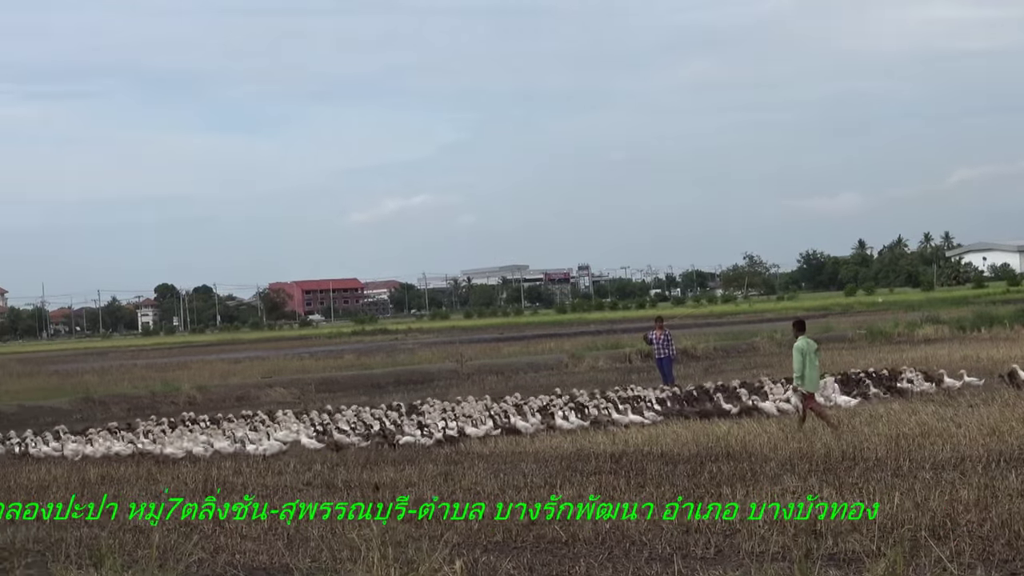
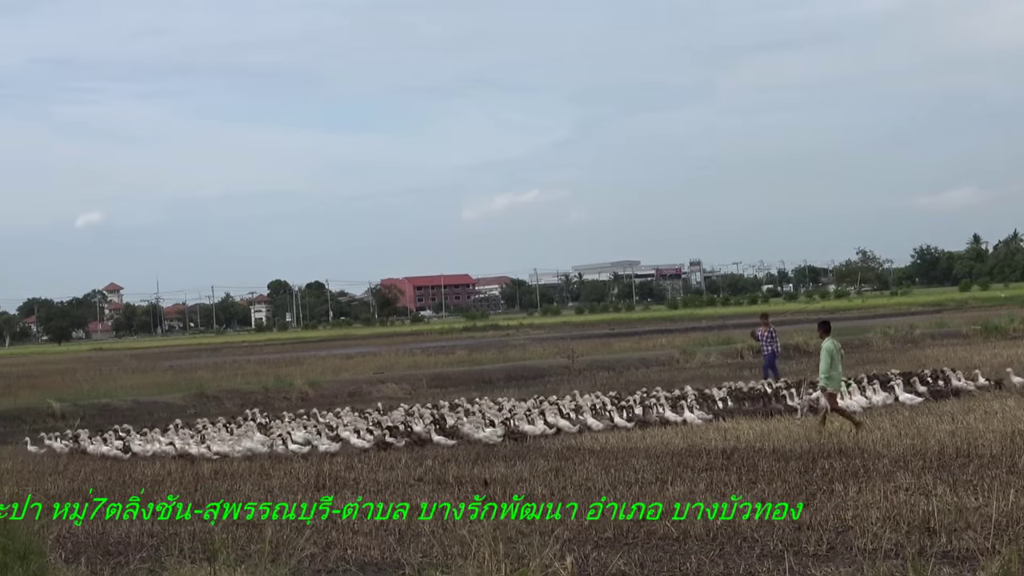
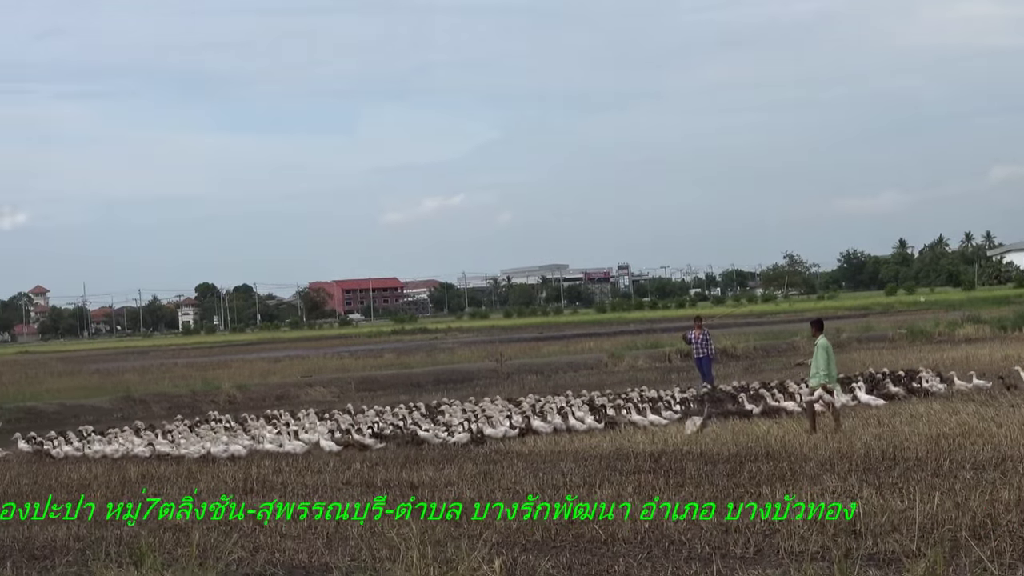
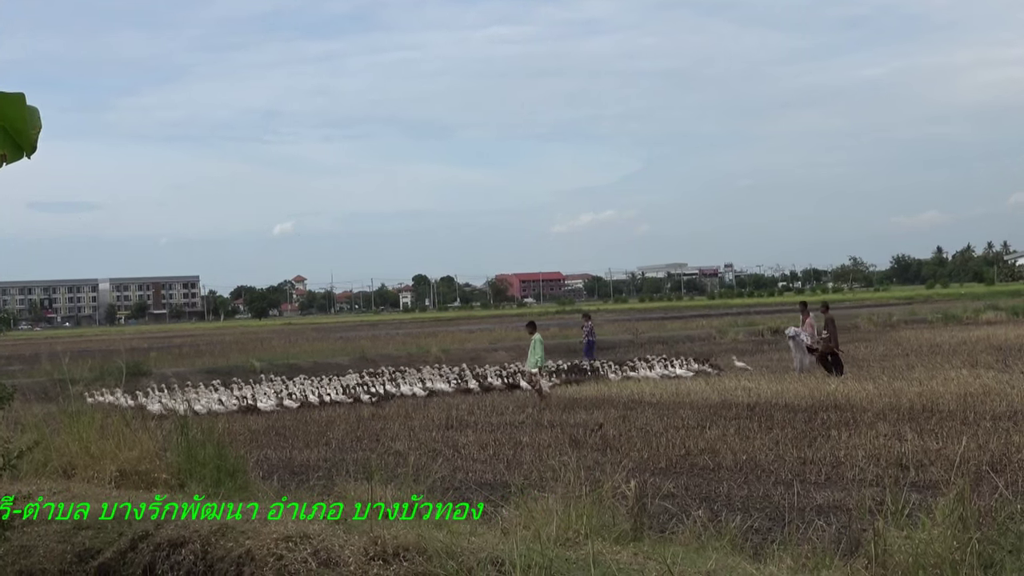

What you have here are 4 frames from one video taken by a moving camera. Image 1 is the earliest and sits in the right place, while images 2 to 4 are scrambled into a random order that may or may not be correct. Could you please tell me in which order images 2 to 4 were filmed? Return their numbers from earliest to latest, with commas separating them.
3, 2, 4
